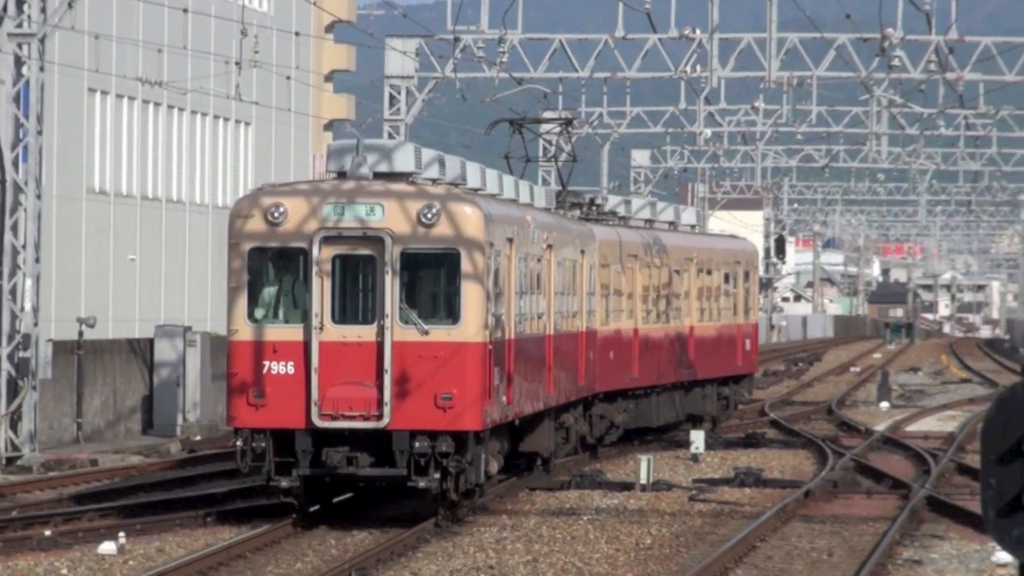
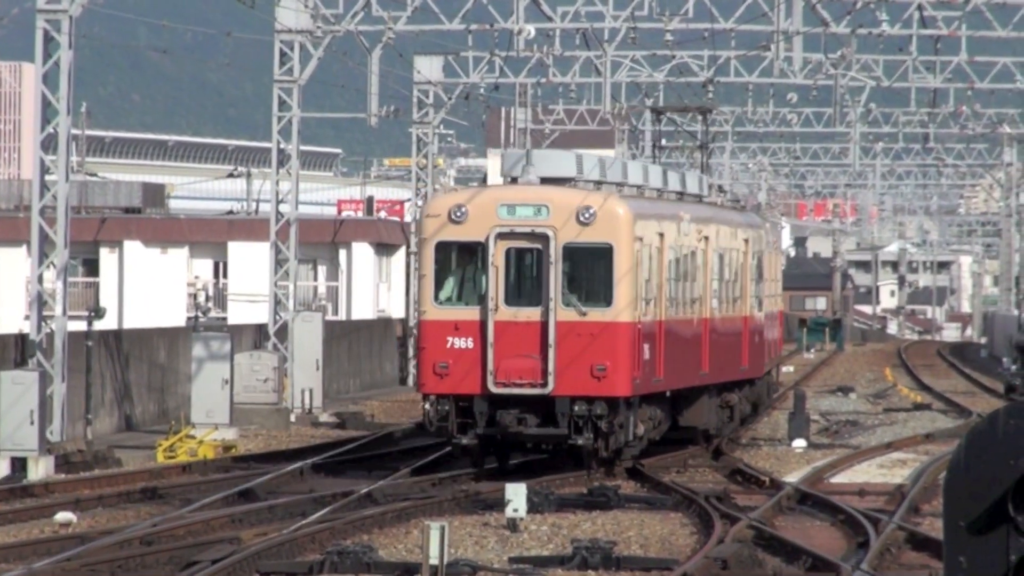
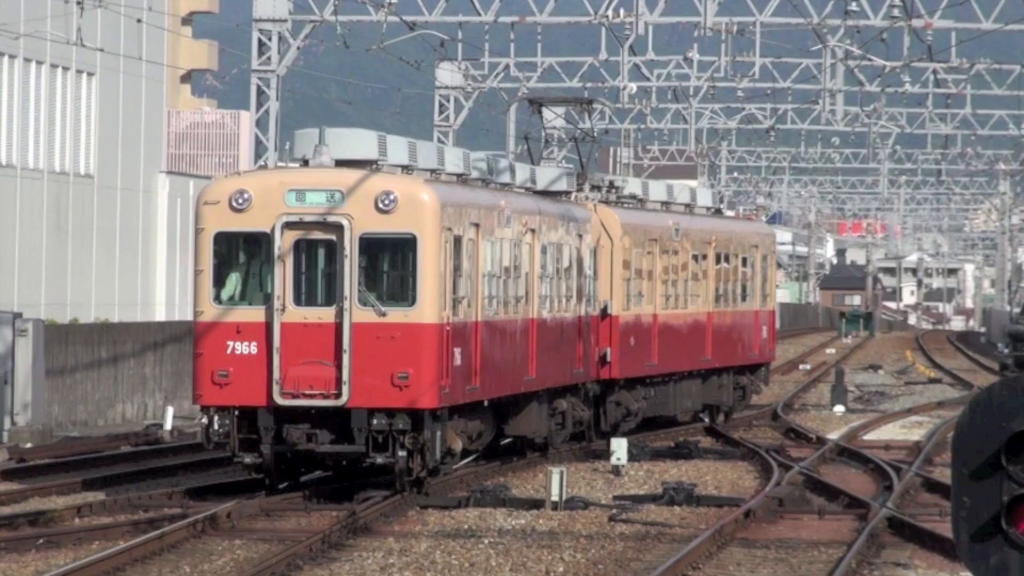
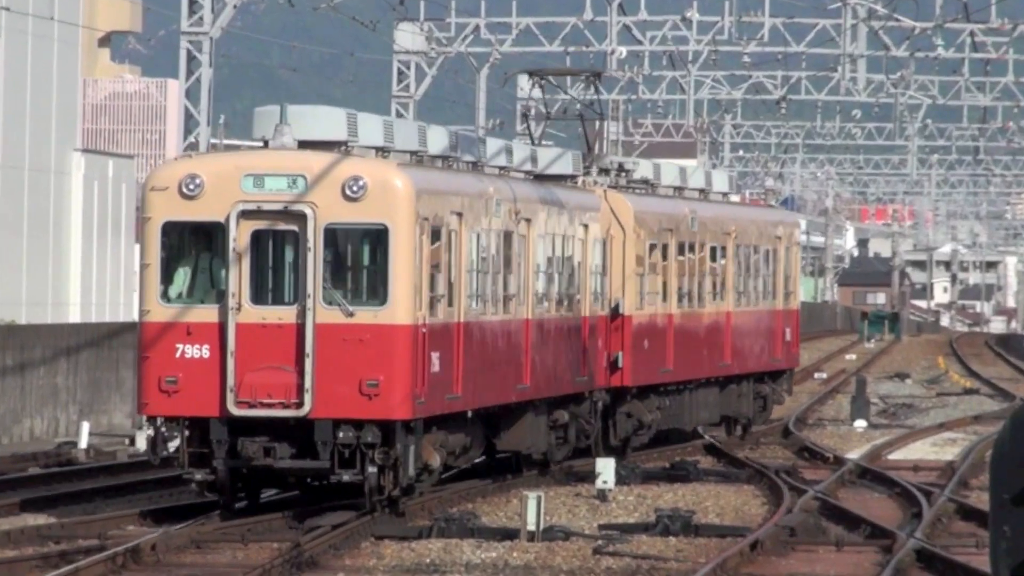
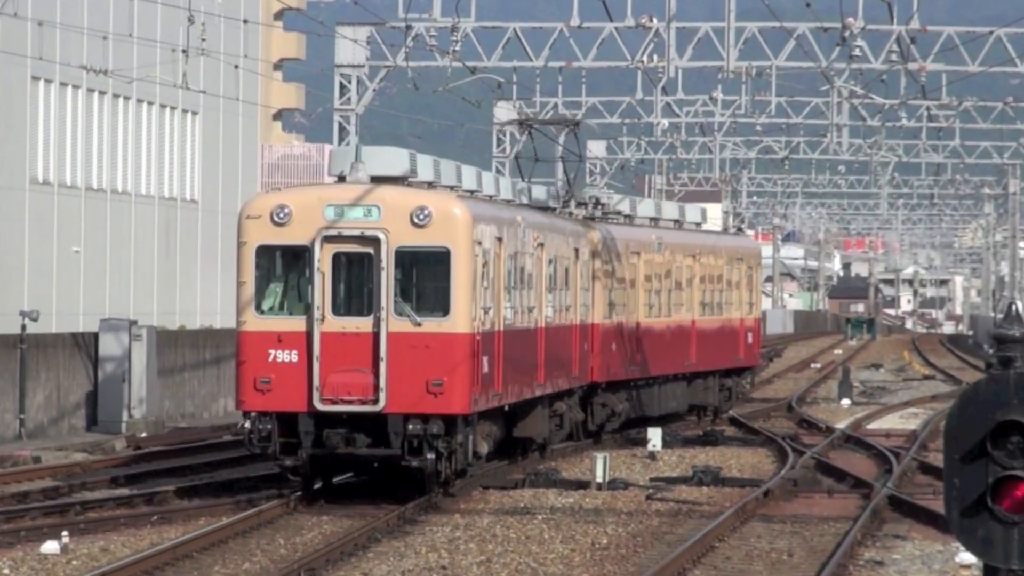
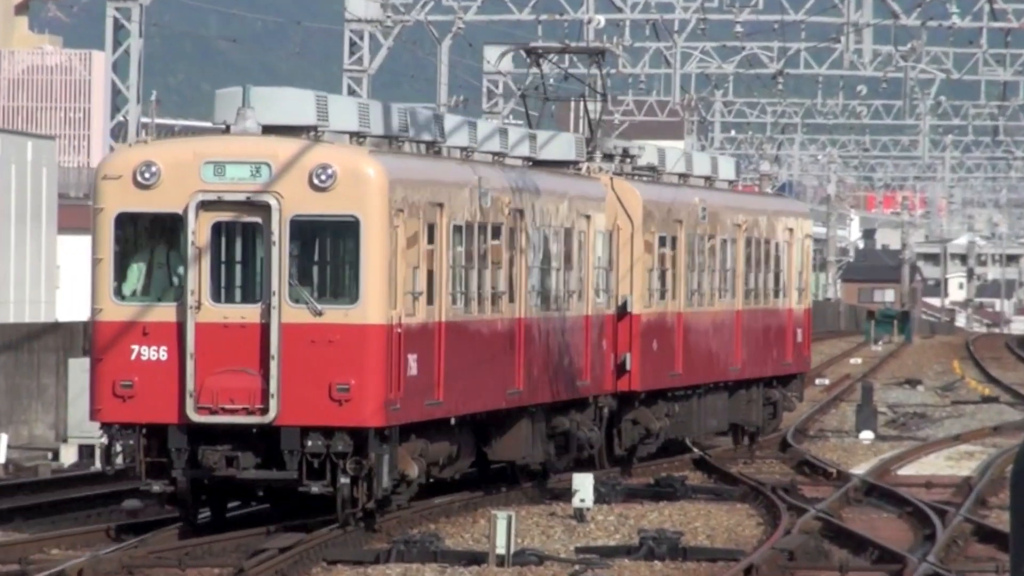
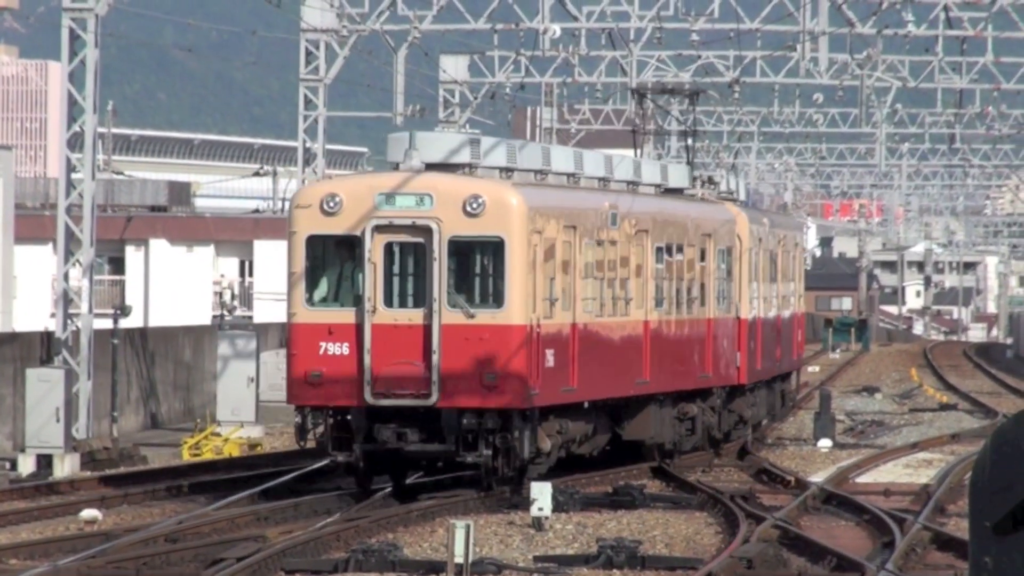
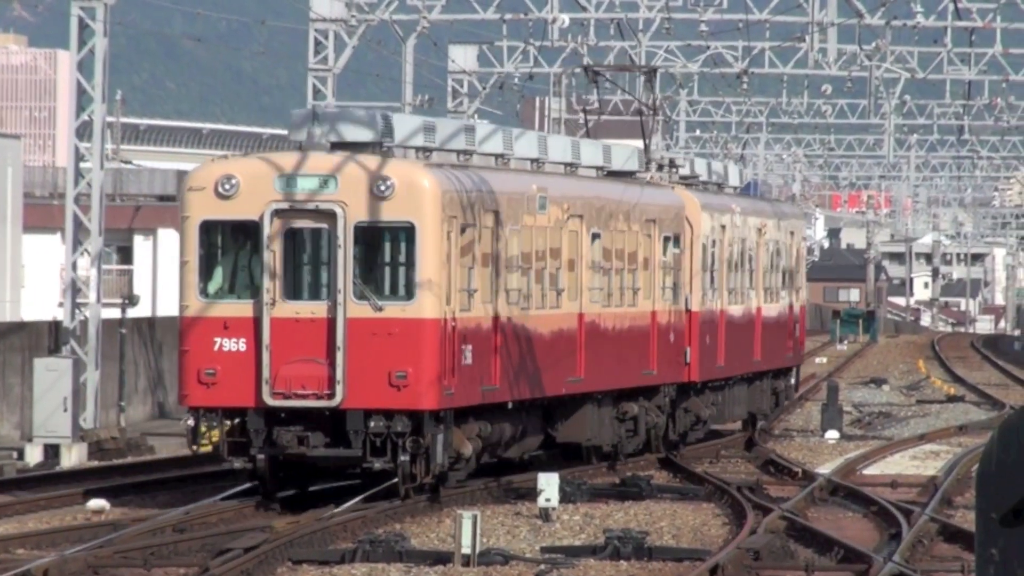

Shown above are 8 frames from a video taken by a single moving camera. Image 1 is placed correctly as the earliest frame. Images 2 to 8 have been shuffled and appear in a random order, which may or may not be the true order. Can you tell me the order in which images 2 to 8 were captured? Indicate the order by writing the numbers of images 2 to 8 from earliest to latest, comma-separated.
5, 3, 4, 6, 8, 7, 2
